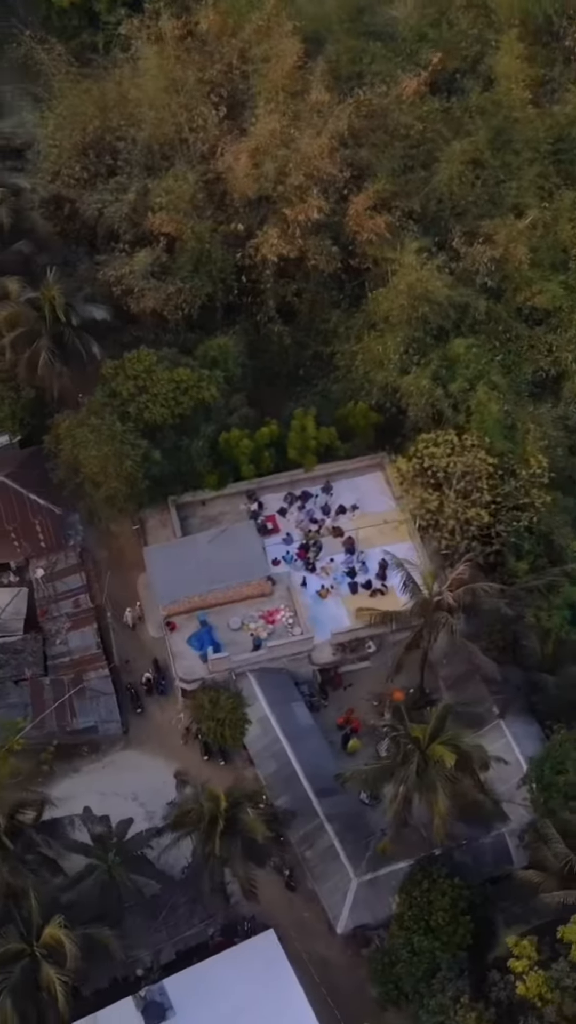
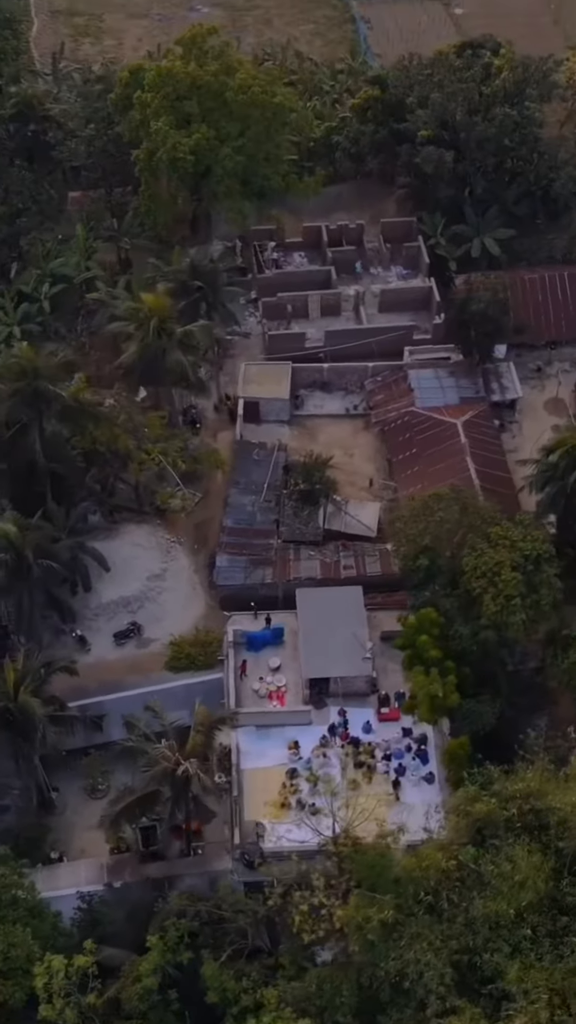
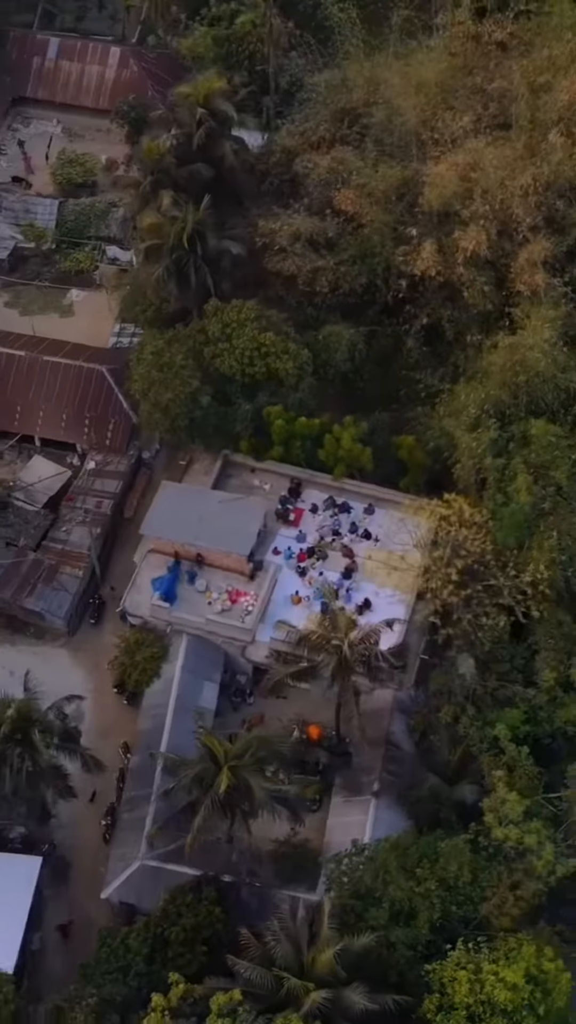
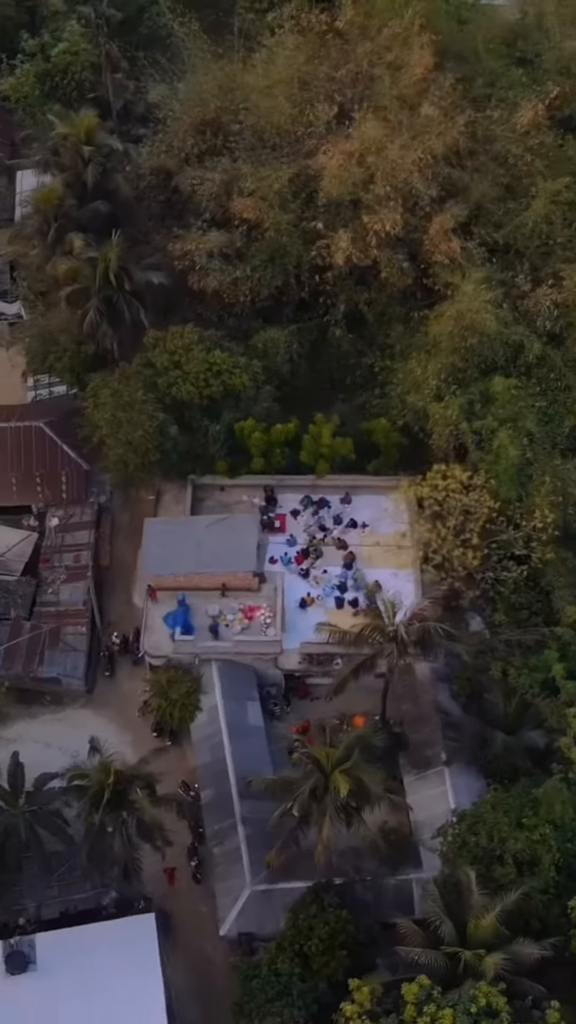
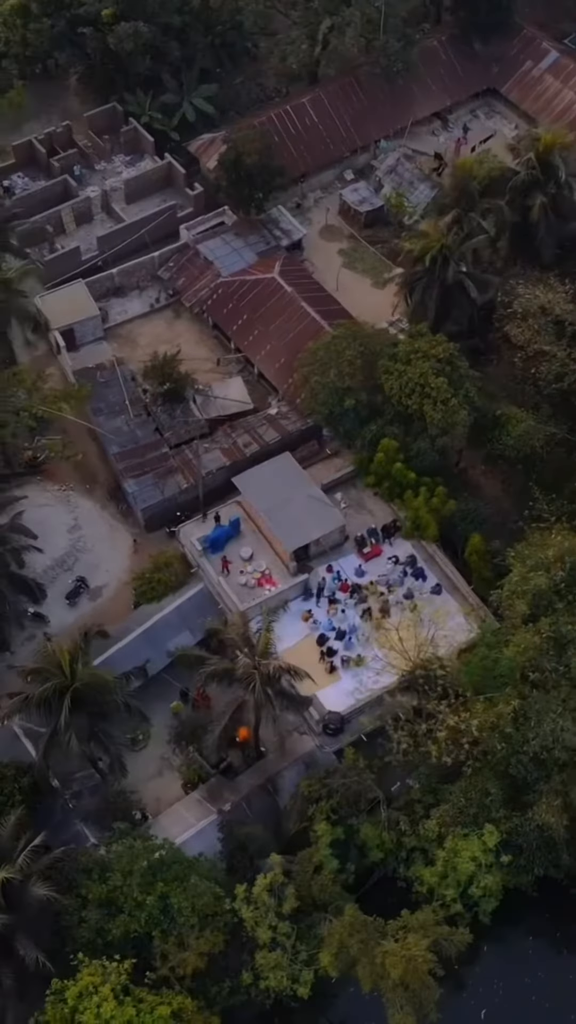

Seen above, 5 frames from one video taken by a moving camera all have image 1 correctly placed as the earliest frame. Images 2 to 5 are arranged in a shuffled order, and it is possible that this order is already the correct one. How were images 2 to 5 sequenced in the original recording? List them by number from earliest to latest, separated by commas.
4, 3, 5, 2
